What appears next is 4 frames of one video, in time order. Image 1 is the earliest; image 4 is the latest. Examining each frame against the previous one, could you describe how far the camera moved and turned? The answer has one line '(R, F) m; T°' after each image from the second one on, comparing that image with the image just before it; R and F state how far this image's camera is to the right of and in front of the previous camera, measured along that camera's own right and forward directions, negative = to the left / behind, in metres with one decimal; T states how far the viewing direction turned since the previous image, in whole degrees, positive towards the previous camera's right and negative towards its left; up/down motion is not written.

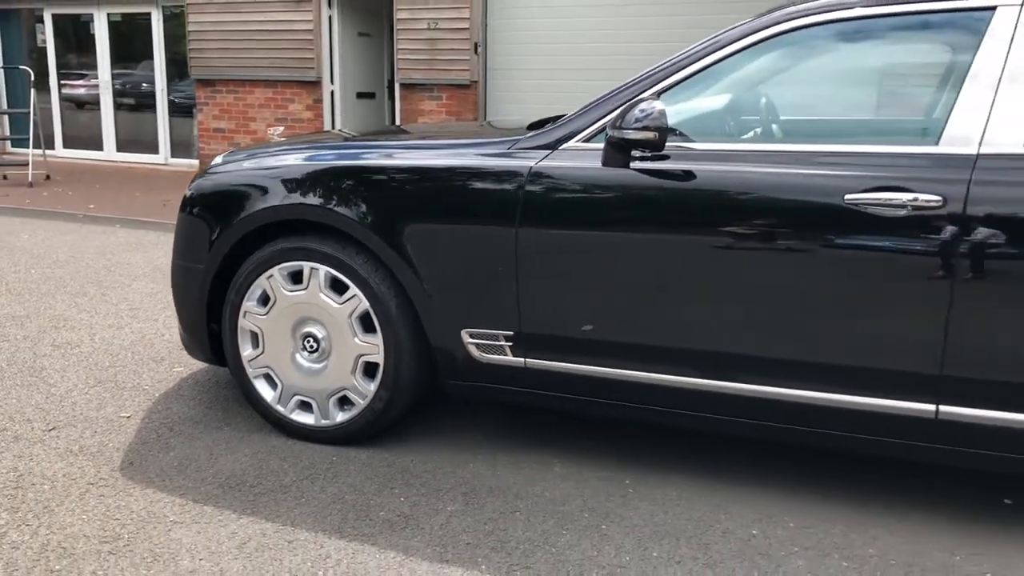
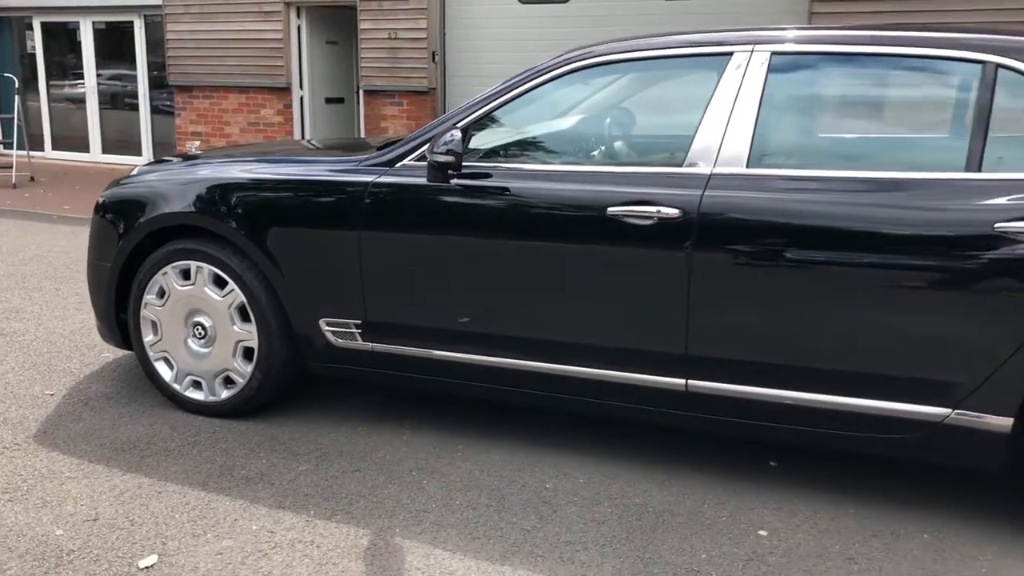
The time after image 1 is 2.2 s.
(+0.6, -0.6) m; 0°
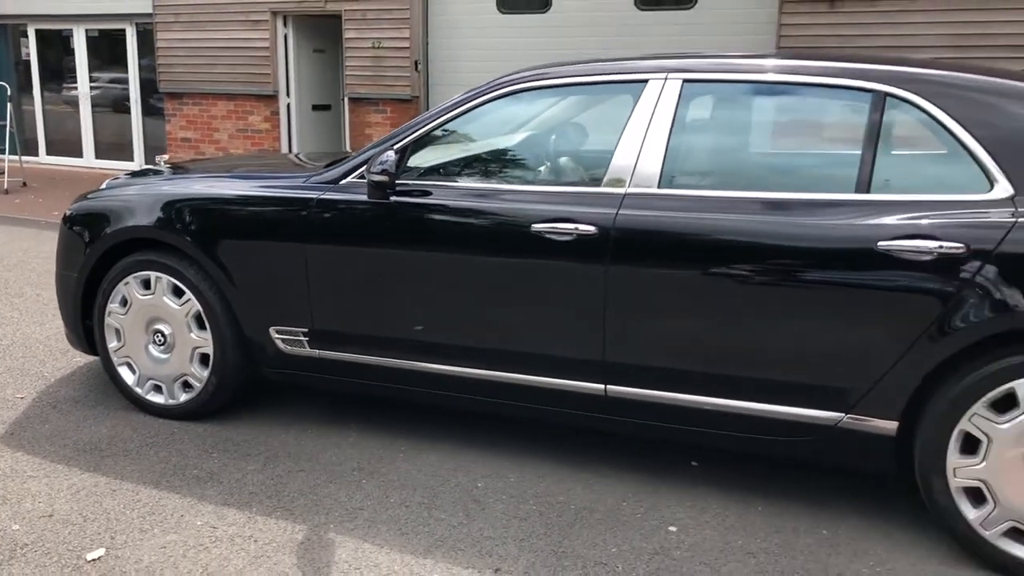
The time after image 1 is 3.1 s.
(+0.3, -0.2) m; 0°
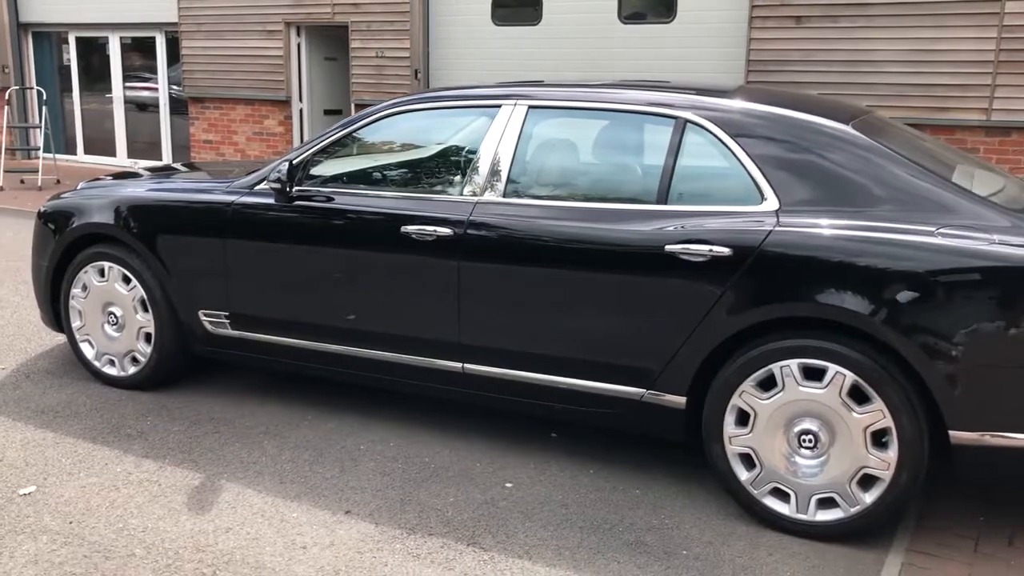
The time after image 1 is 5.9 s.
(+0.8, -0.6) m; -3°
